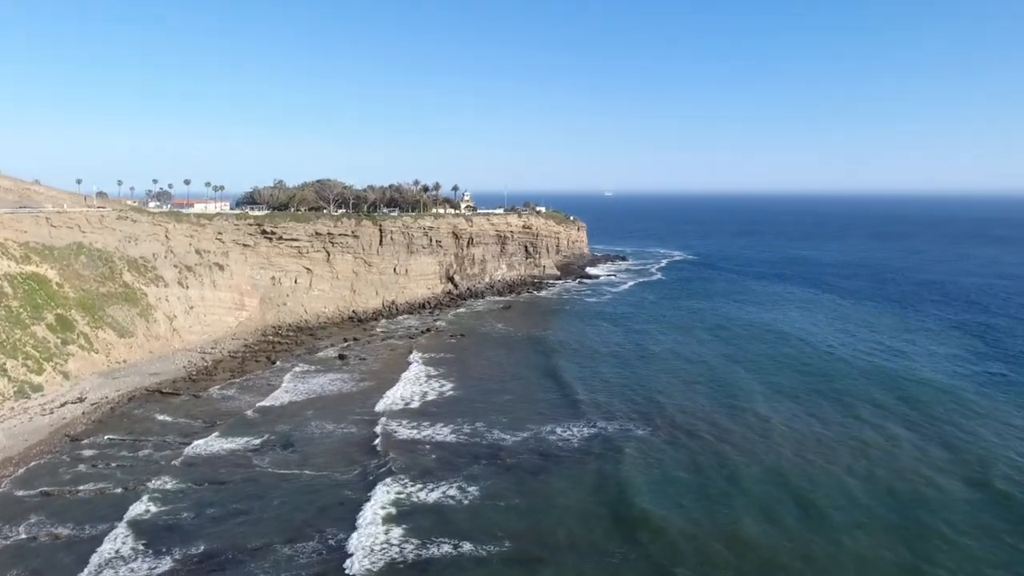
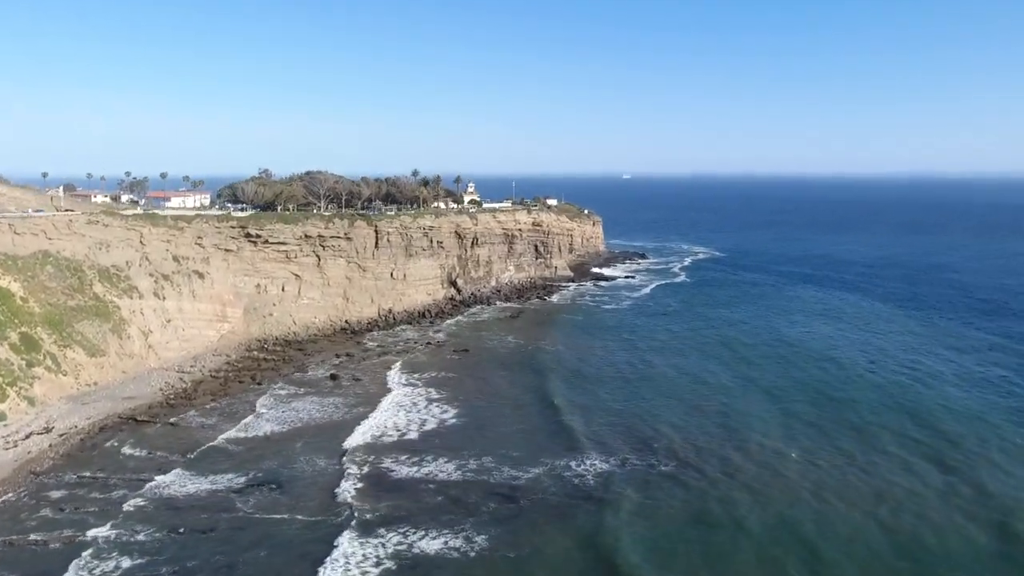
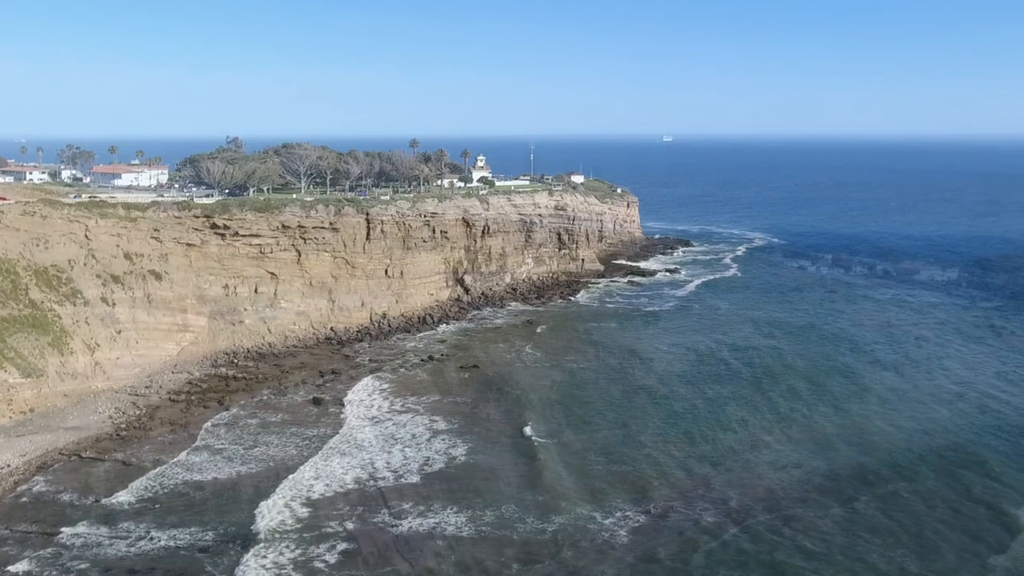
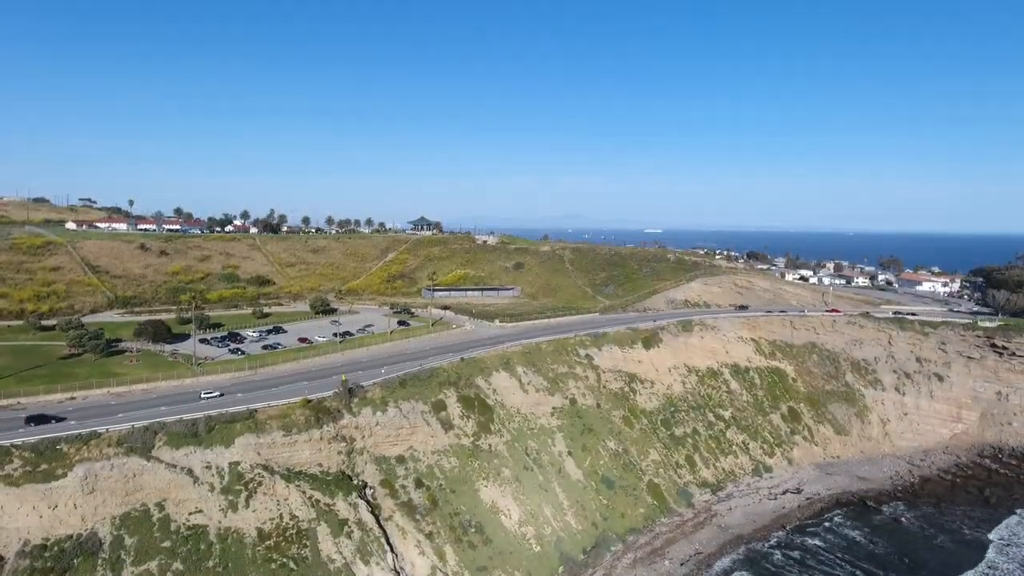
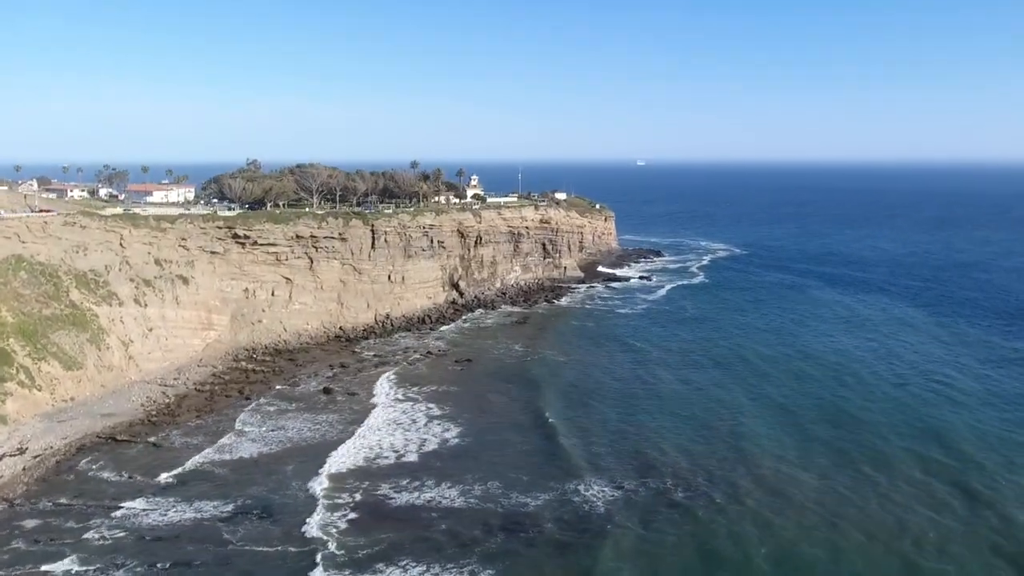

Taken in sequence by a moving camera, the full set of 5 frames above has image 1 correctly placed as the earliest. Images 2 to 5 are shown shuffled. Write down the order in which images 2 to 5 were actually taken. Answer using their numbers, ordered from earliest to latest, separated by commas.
2, 5, 3, 4
